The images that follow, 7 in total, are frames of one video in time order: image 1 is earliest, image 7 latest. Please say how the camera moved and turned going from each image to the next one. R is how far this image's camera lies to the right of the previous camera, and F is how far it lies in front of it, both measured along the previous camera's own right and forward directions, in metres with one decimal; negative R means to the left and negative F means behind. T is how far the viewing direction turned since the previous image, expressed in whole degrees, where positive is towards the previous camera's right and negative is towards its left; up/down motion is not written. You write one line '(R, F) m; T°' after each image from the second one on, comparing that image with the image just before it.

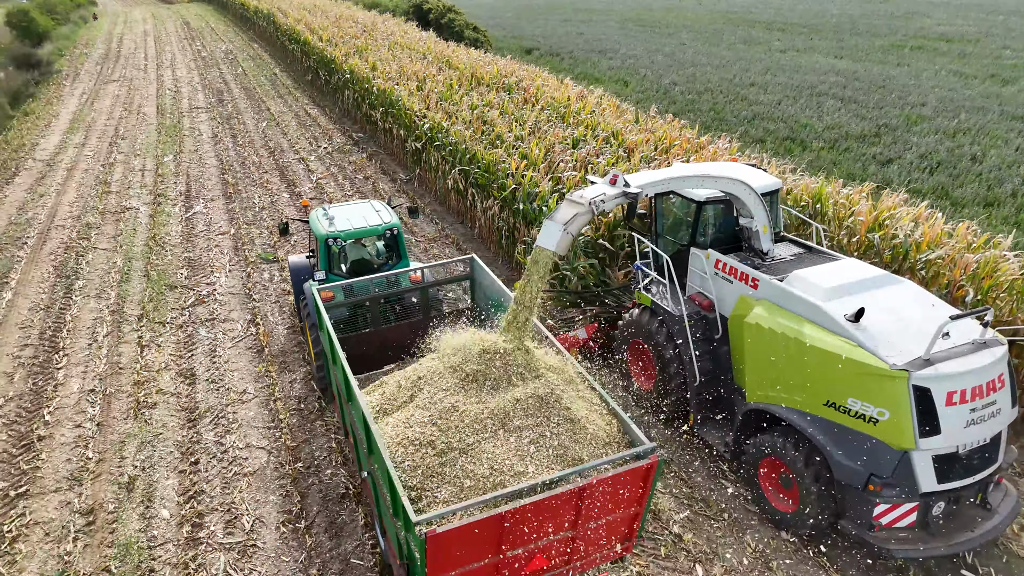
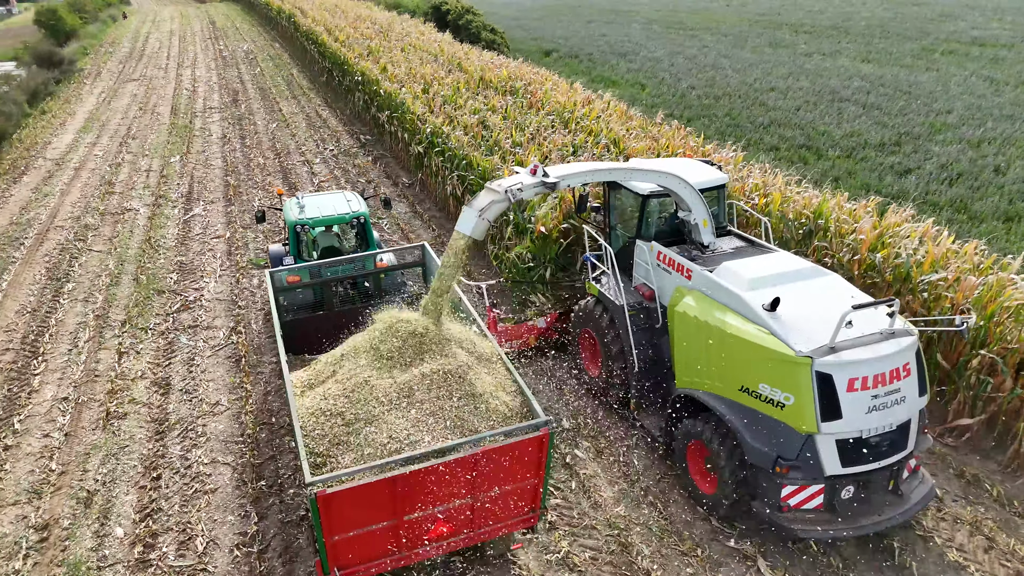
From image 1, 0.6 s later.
(+0.4, +0.2) m; -2°
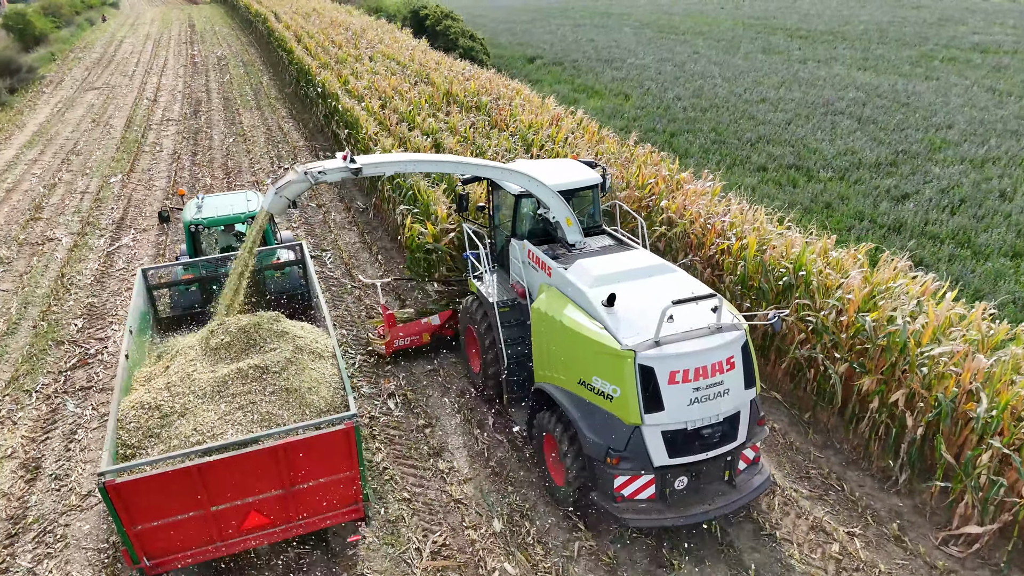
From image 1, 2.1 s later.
(+0.5, +1.0) m; 0°
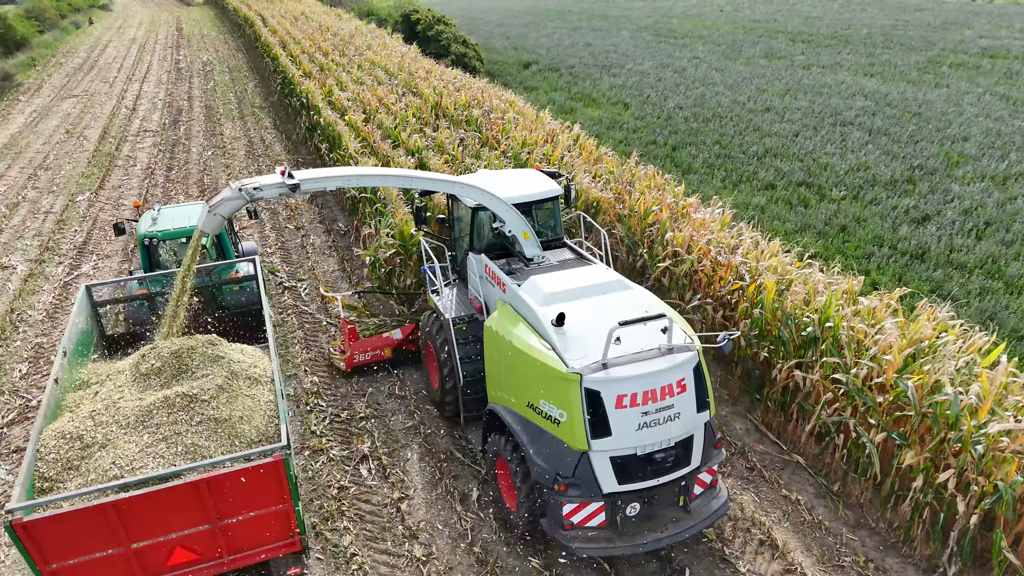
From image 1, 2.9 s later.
(+0.1, +0.7) m; 0°
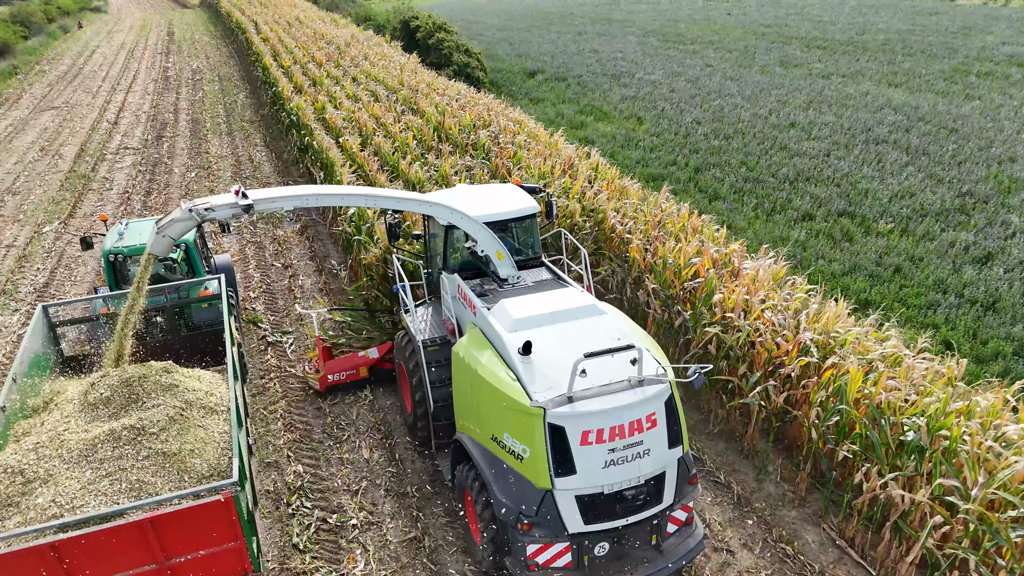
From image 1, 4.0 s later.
(-0.2, +1.1) m; 0°
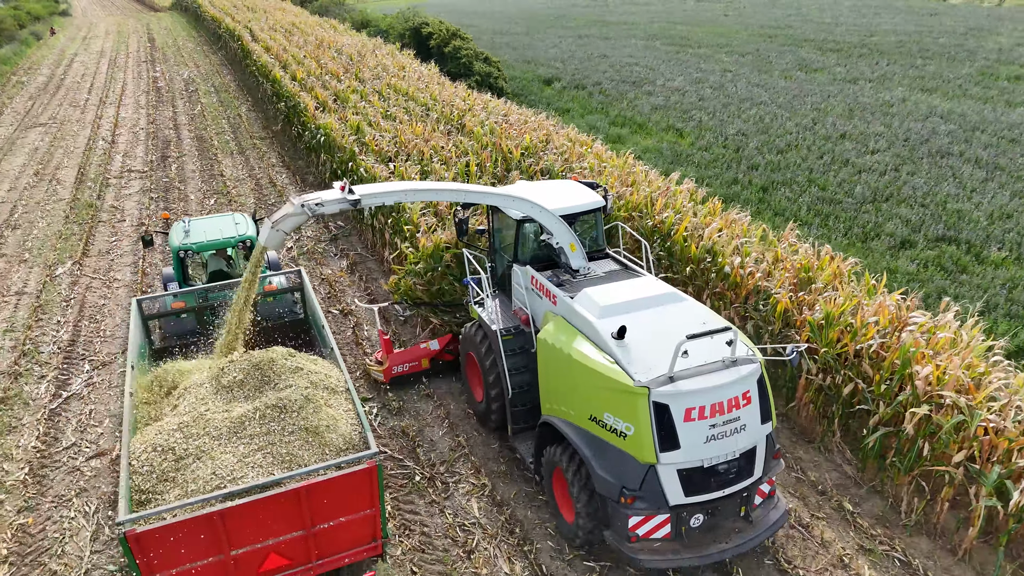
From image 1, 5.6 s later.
(-1.3, +1.0) m; +2°
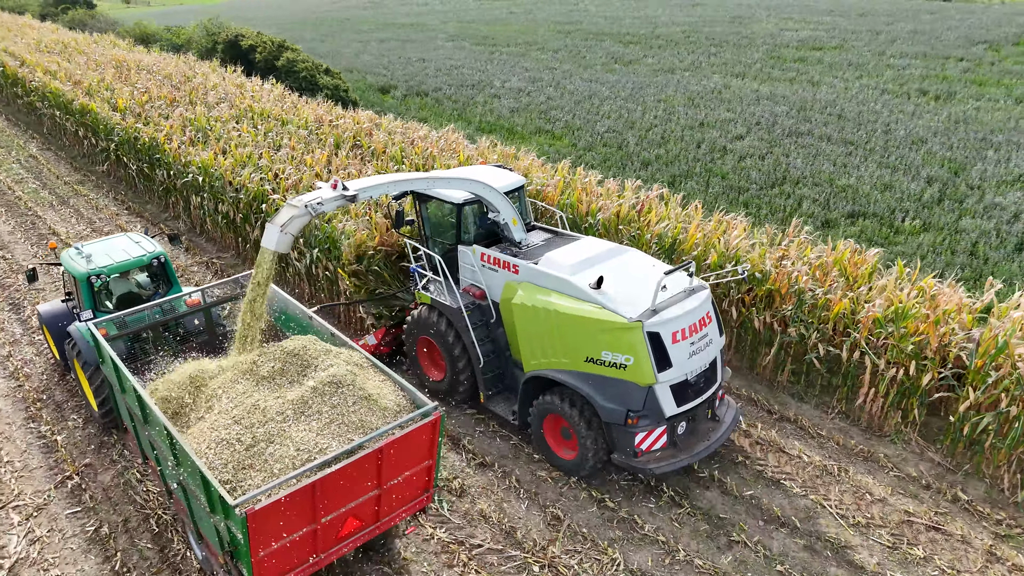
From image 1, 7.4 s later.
(-2.0, +1.0) m; +16°
